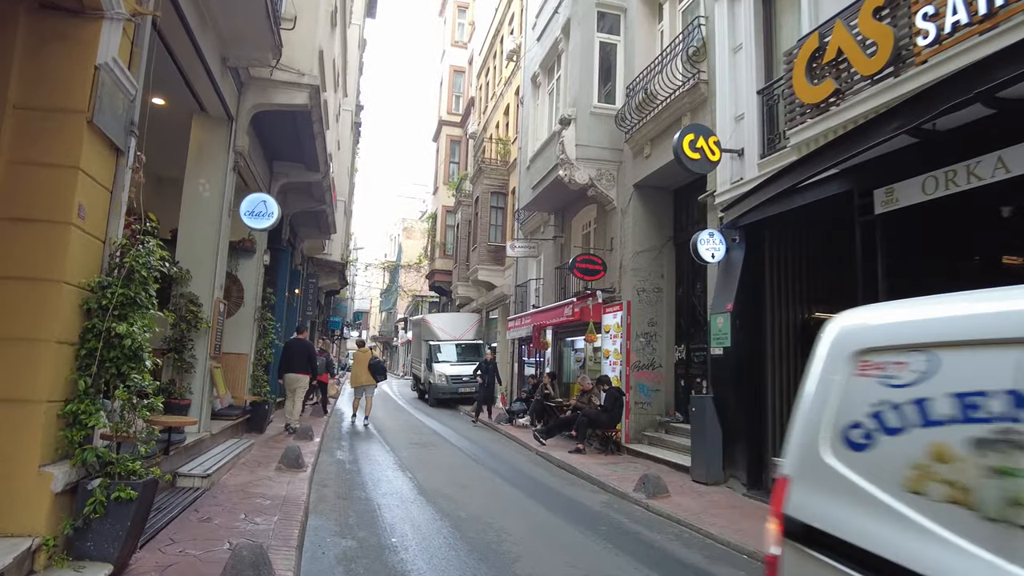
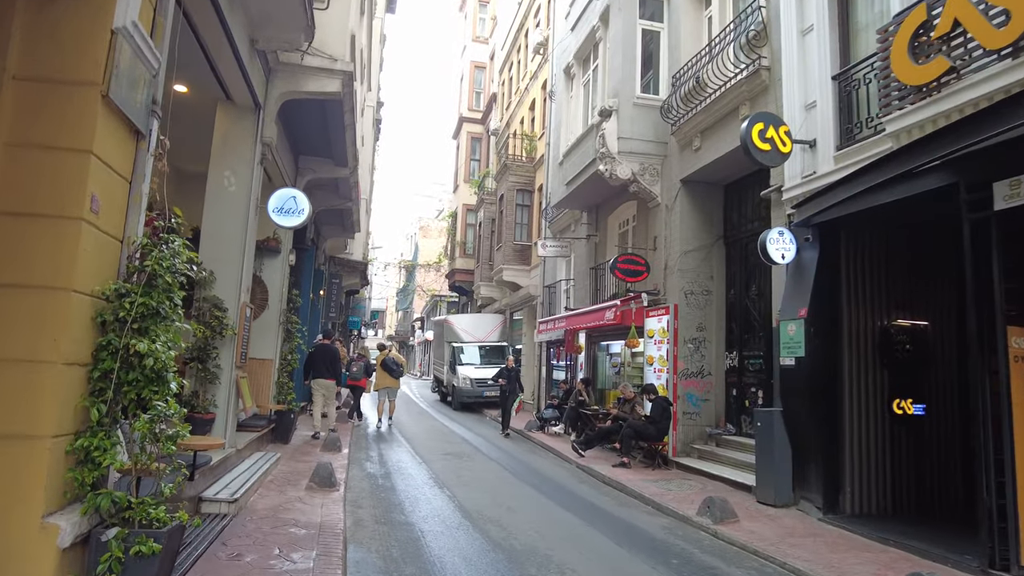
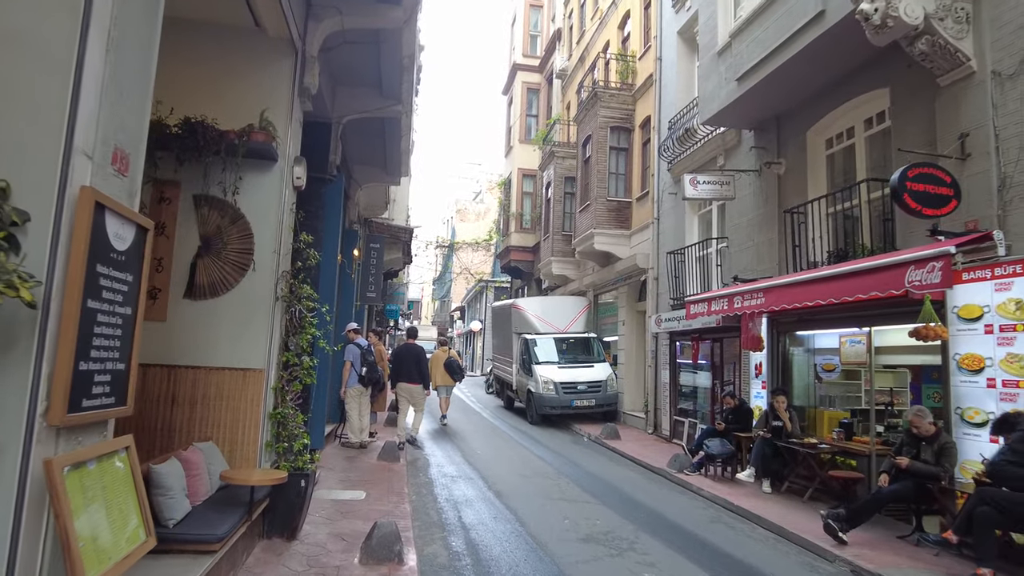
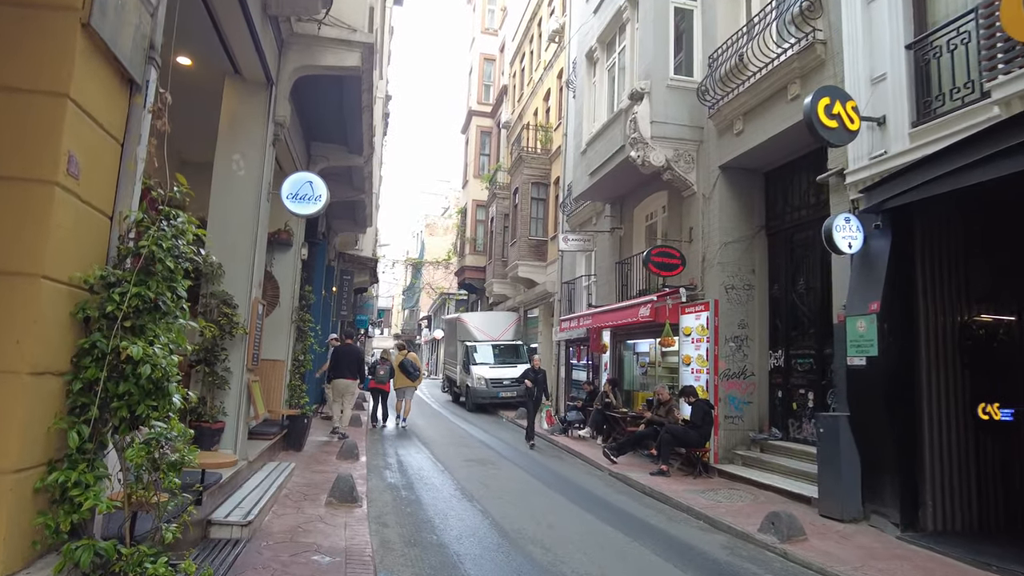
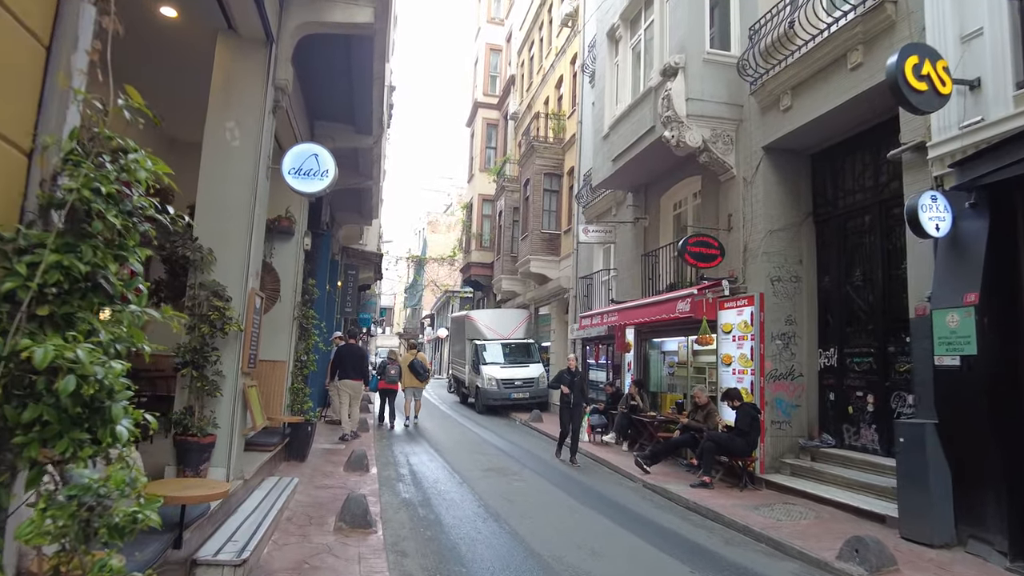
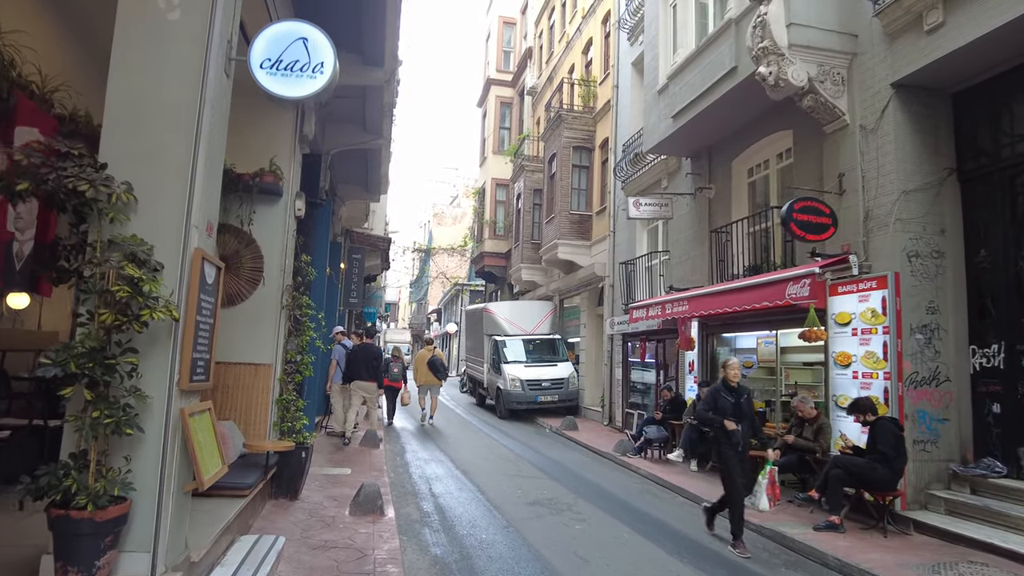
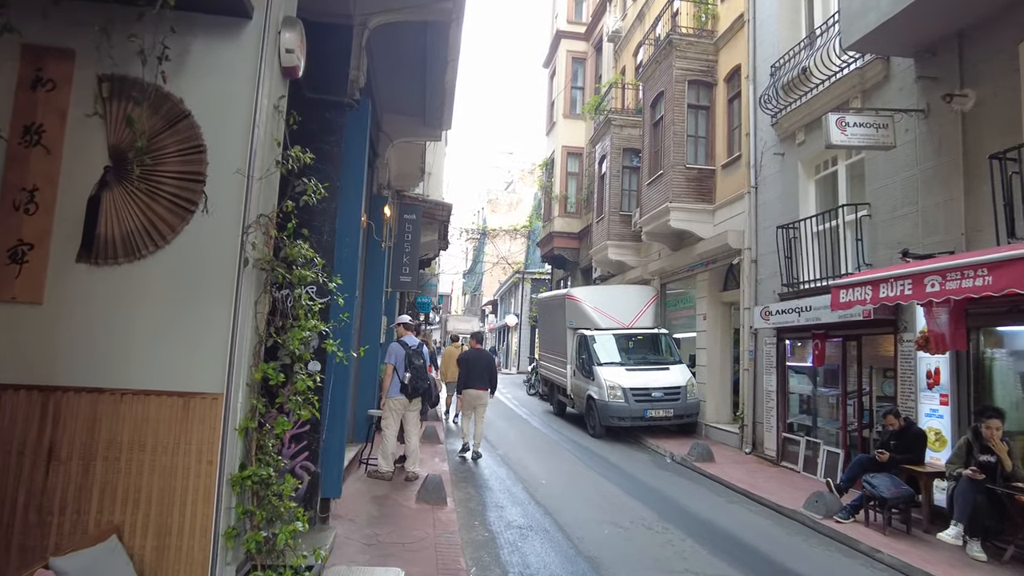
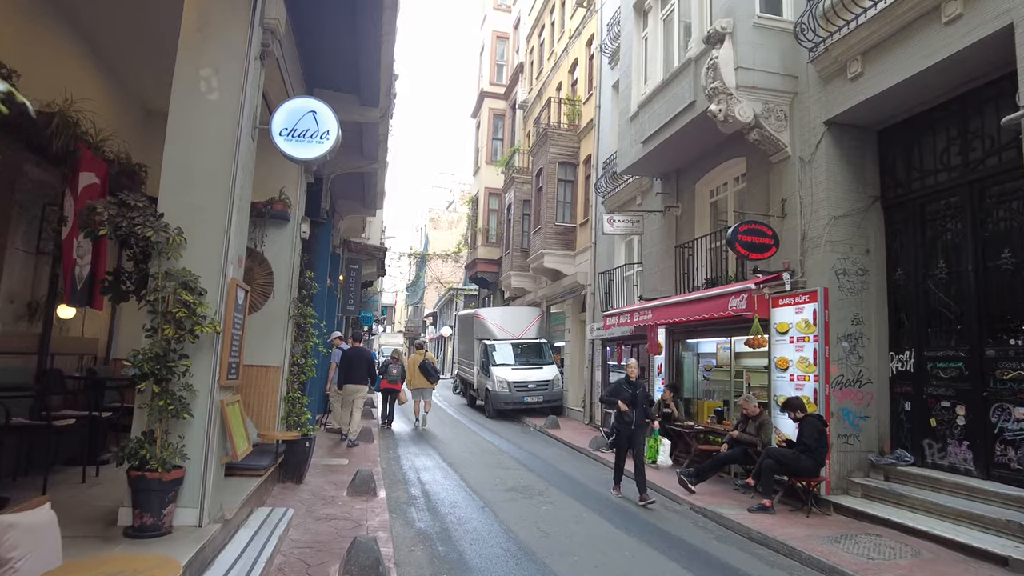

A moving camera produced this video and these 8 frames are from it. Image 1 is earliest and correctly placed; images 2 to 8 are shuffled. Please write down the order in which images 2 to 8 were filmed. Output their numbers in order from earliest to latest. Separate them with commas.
2, 4, 5, 8, 6, 3, 7
